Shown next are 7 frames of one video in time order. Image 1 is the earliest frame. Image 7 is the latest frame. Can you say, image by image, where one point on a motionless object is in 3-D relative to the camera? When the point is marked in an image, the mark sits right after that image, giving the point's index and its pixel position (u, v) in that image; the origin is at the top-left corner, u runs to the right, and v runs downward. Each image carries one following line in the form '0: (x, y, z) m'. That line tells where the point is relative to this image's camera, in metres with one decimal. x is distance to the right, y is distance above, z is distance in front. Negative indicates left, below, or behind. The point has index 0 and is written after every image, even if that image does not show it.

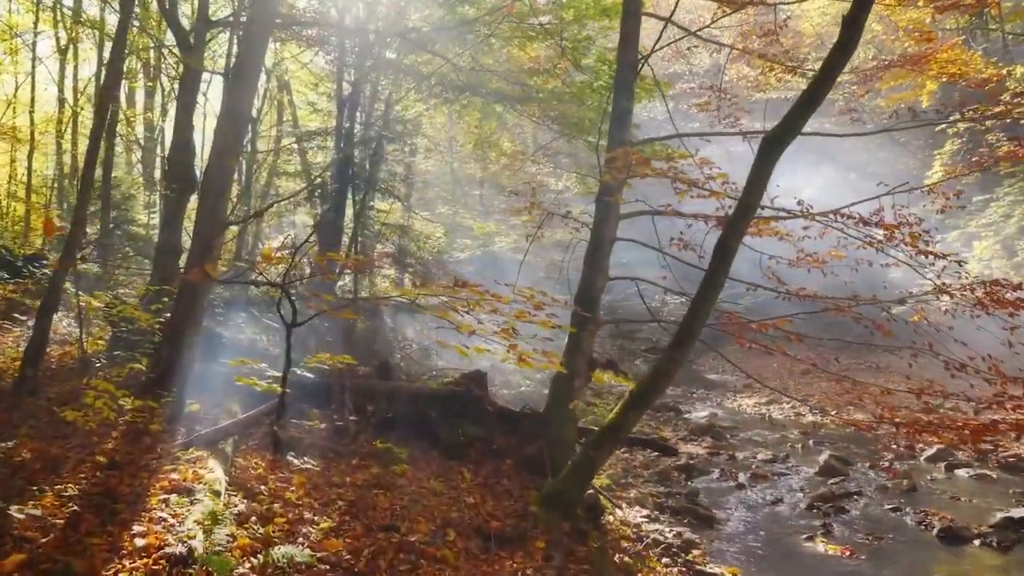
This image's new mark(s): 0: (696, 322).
0: (+1.7, -0.3, +6.0) m
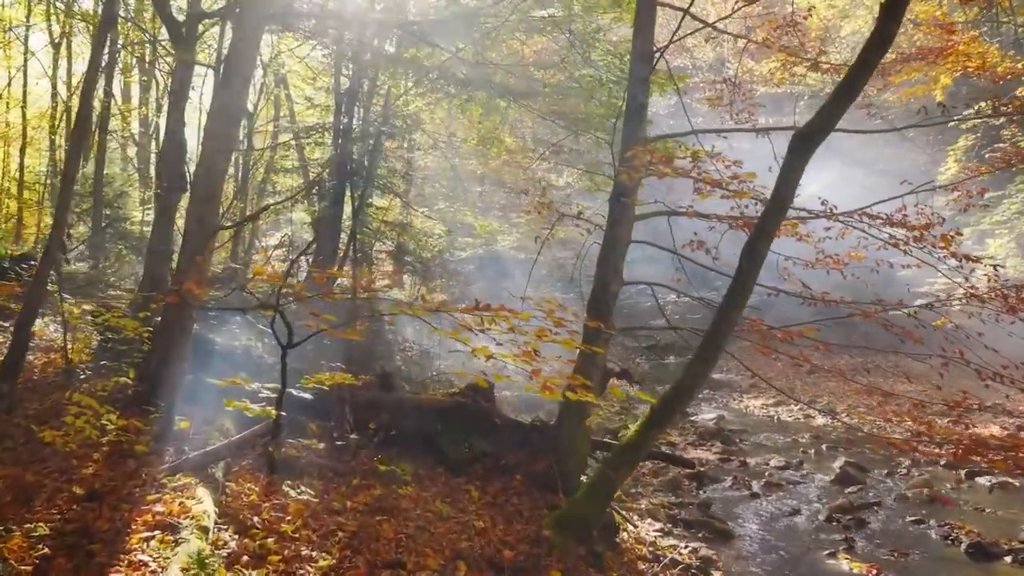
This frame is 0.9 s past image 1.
0: (+1.8, -0.4, +5.6) m
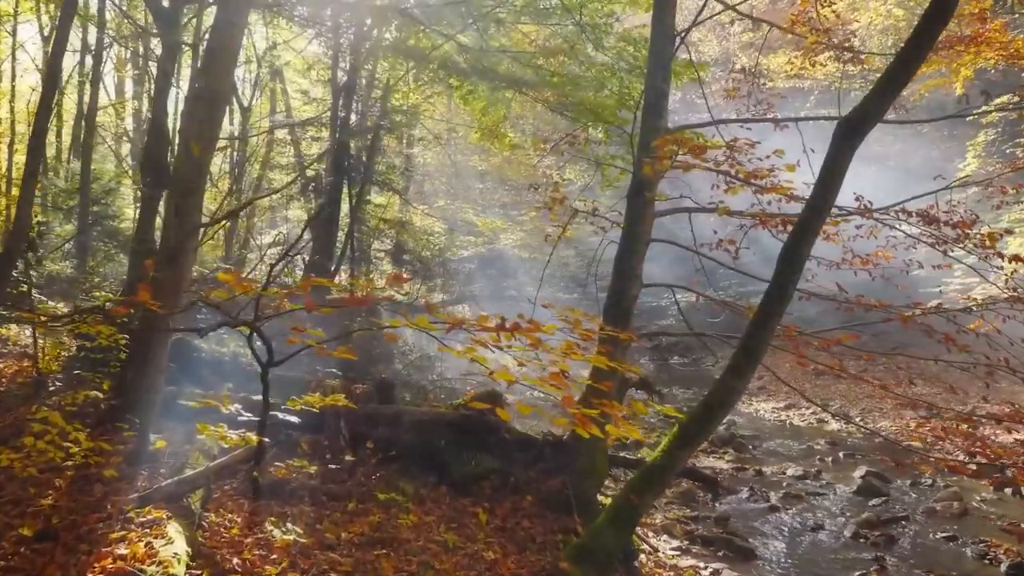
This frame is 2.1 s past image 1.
0: (+1.9, -0.4, +5.0) m
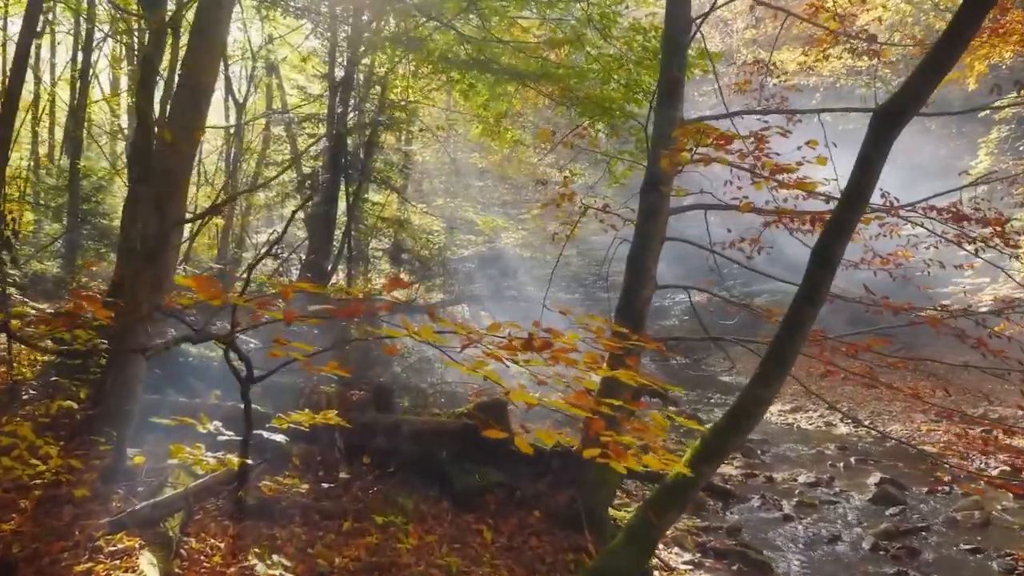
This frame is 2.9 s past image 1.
0: (+2.0, -0.5, +4.6) m
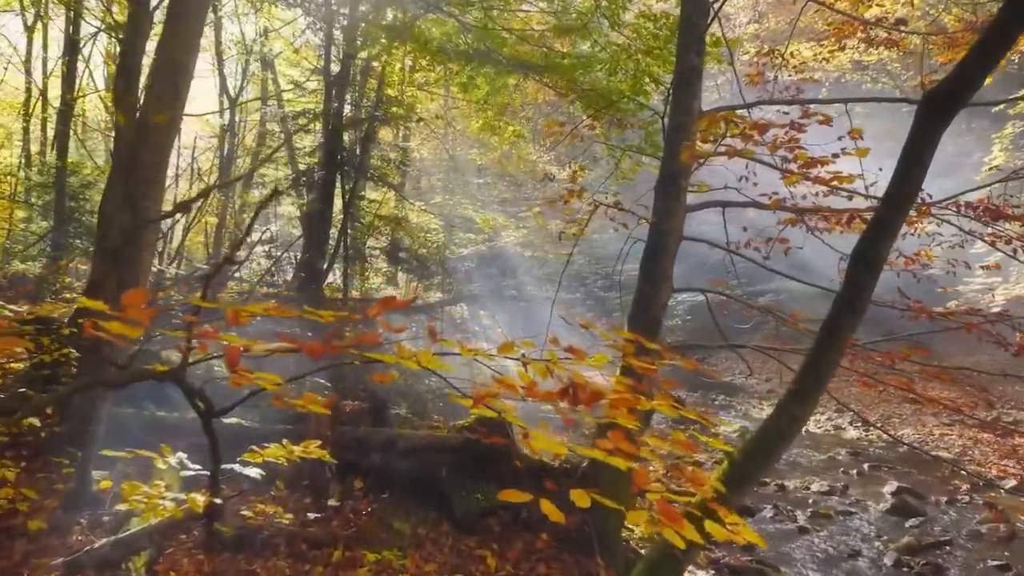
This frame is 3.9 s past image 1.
0: (+2.0, -0.5, +4.2) m
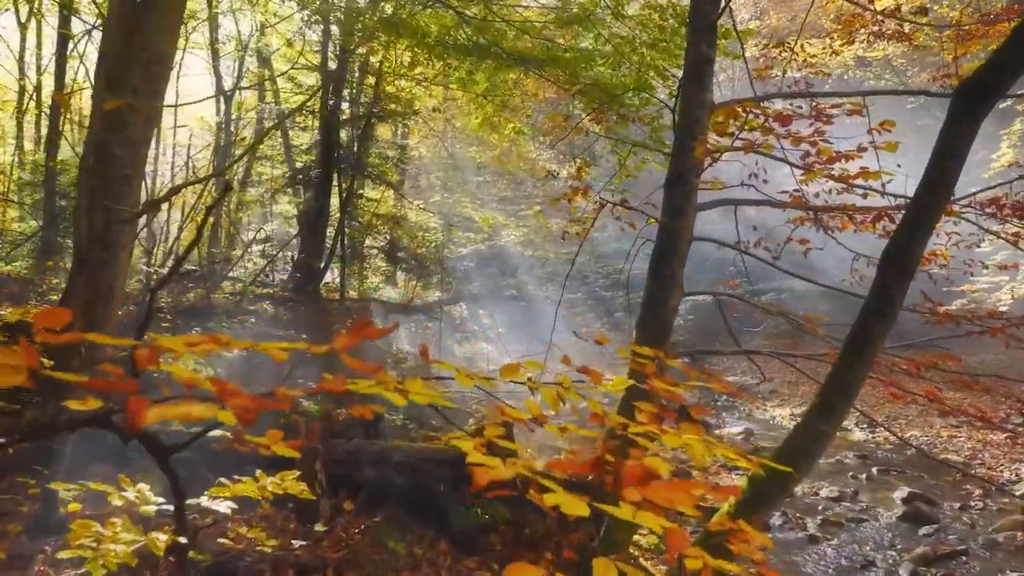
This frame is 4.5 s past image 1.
0: (+2.0, -0.5, +3.9) m
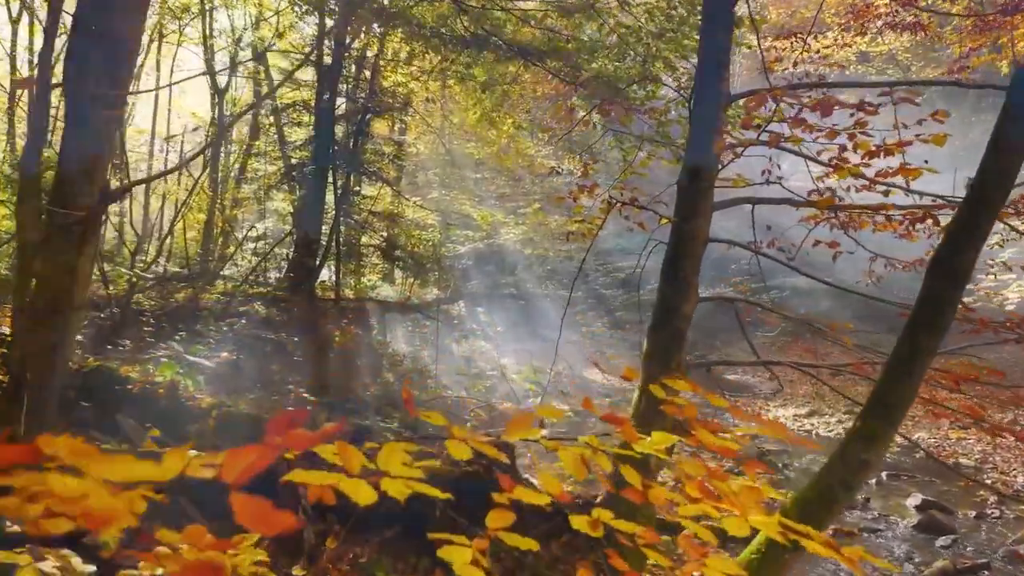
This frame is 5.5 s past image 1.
0: (+2.1, -0.6, +3.5) m
